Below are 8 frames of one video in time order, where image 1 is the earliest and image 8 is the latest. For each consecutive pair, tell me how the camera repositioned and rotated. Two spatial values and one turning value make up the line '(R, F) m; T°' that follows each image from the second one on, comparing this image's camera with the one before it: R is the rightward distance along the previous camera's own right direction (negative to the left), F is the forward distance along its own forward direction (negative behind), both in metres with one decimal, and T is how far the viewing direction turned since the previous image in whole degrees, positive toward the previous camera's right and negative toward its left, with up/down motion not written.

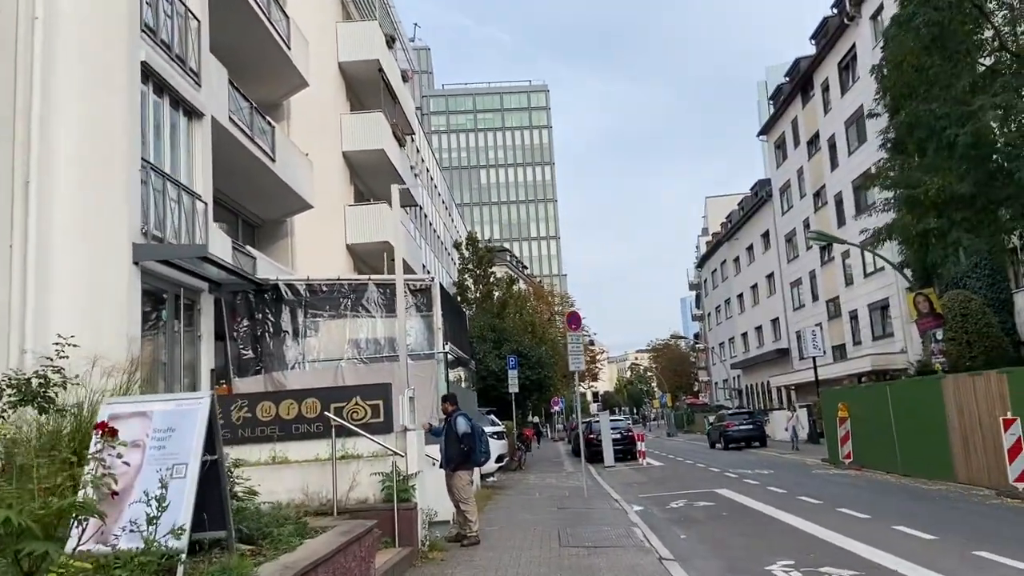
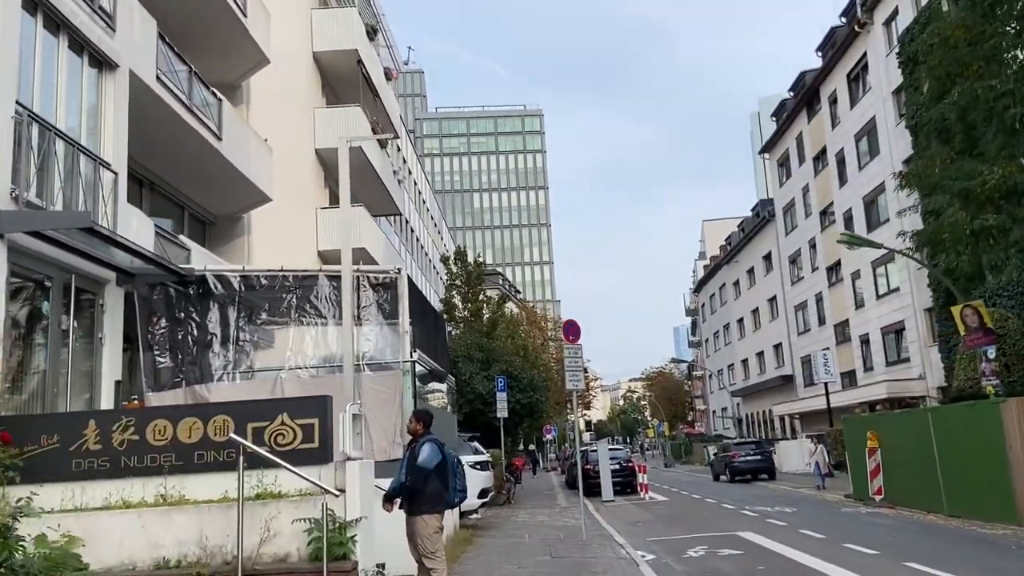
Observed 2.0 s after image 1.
(+0.1, +2.4) m; +1°
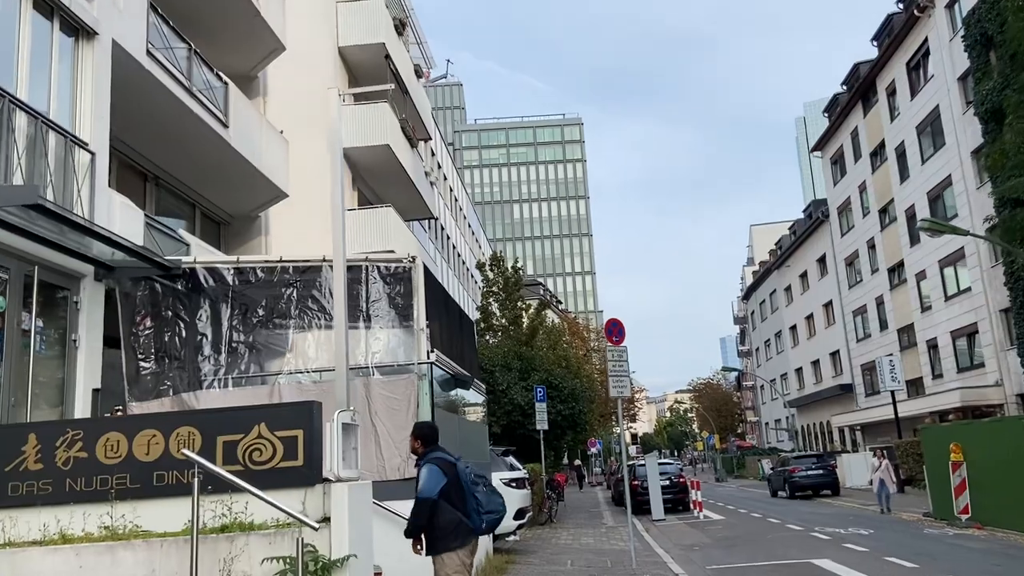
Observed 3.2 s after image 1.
(+0.1, +1.4) m; -3°
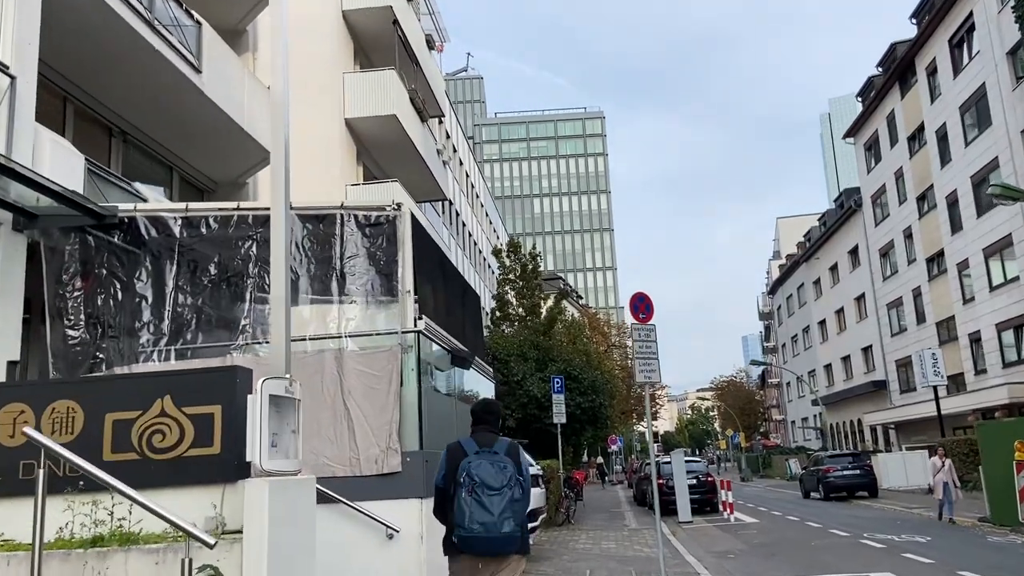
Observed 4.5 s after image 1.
(+0.1, +1.6) m; -1°
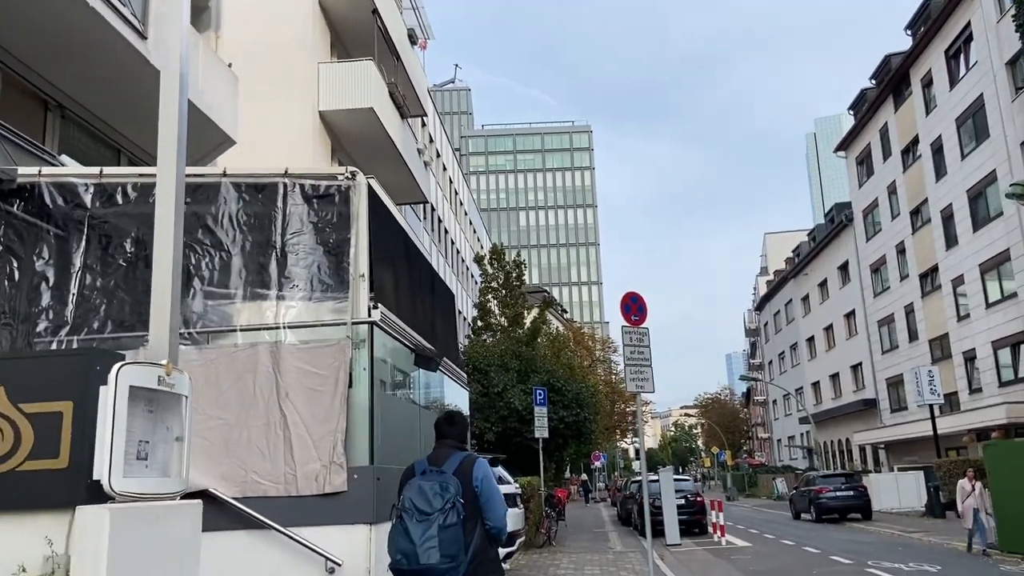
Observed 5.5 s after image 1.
(+0.1, +1.1) m; +1°
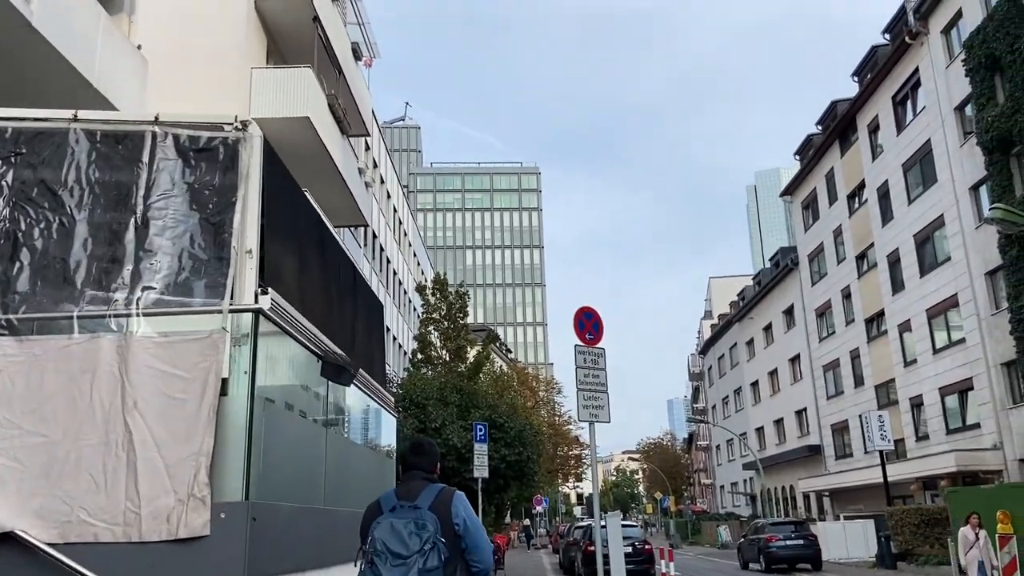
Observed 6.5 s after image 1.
(+0.1, +1.3) m; +4°
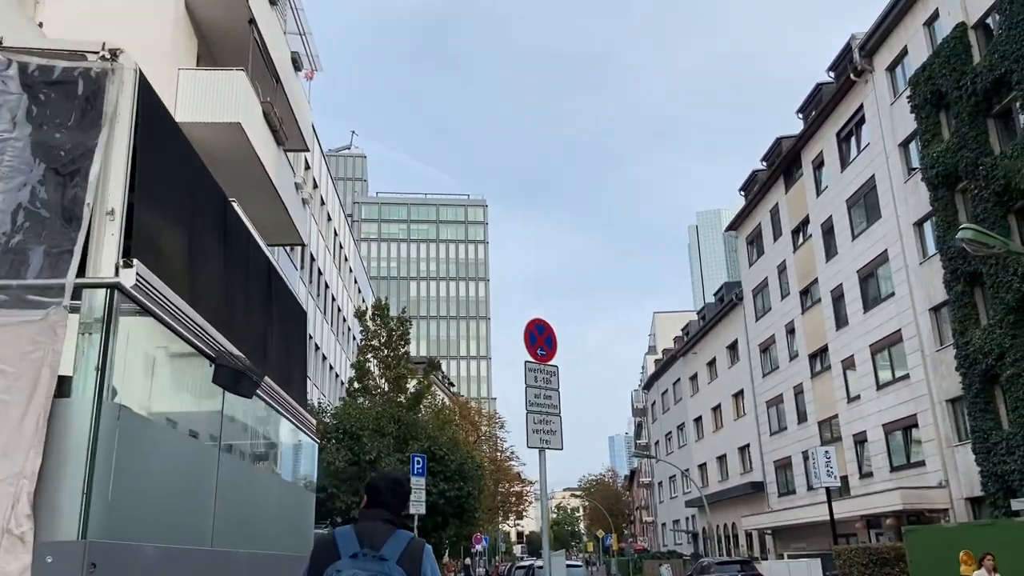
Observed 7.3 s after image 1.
(0.0, +1.0) m; +4°
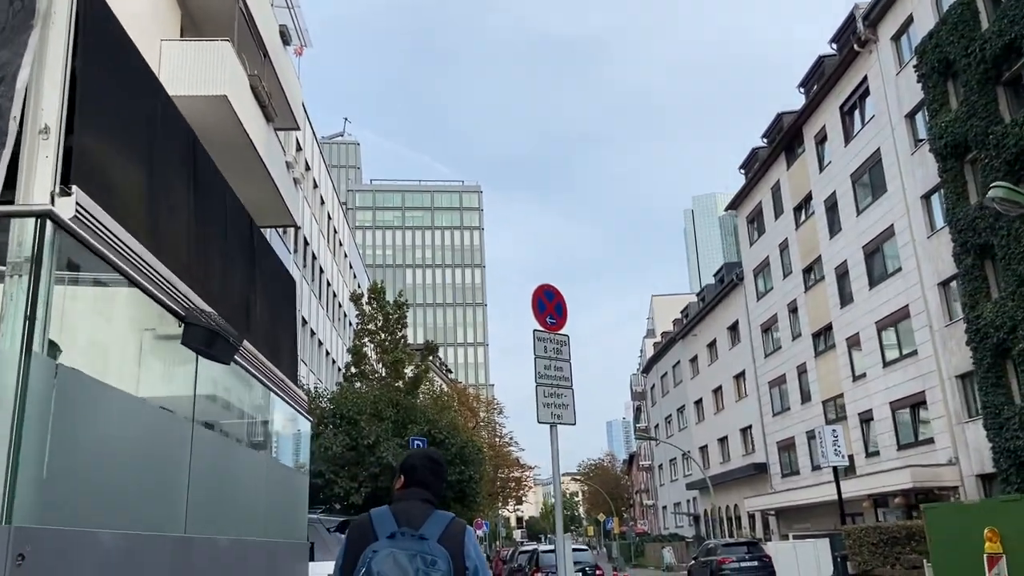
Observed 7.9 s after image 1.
(-0.1, +0.6) m; 0°
